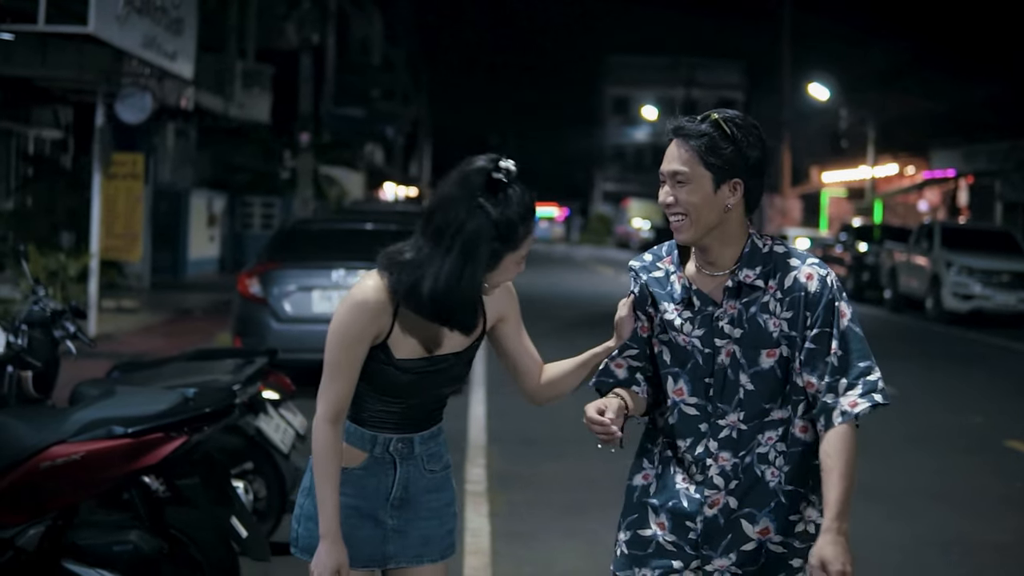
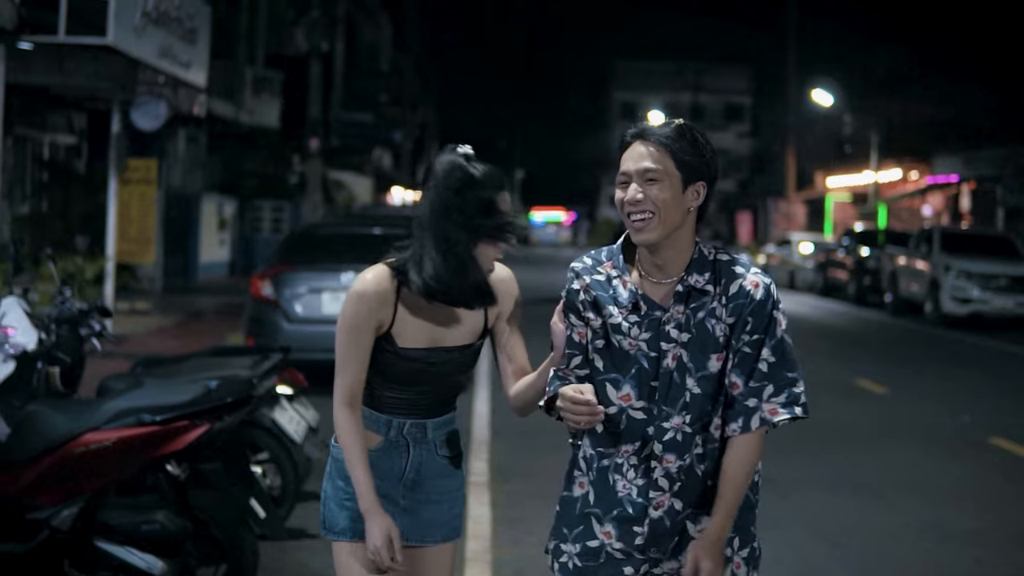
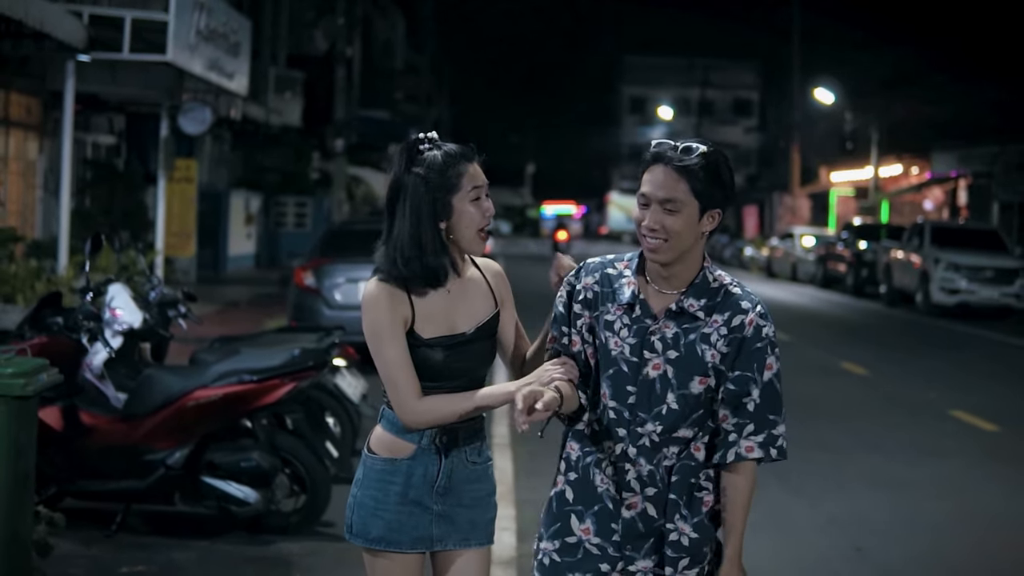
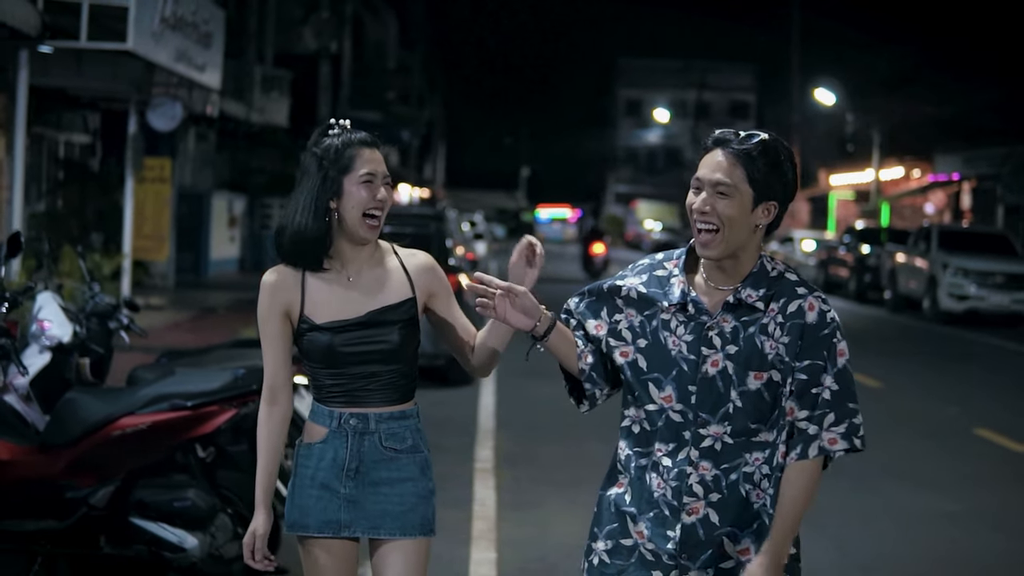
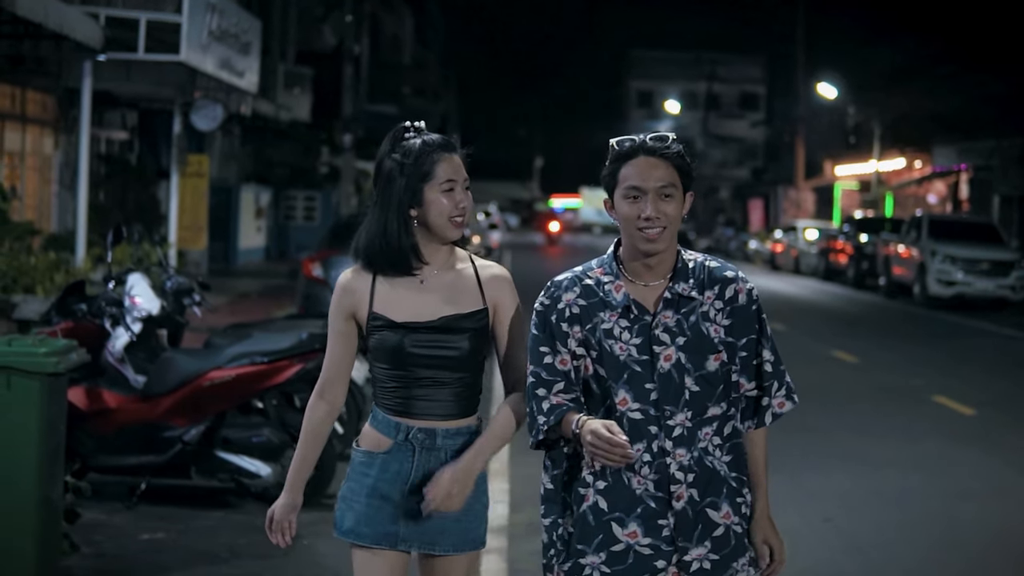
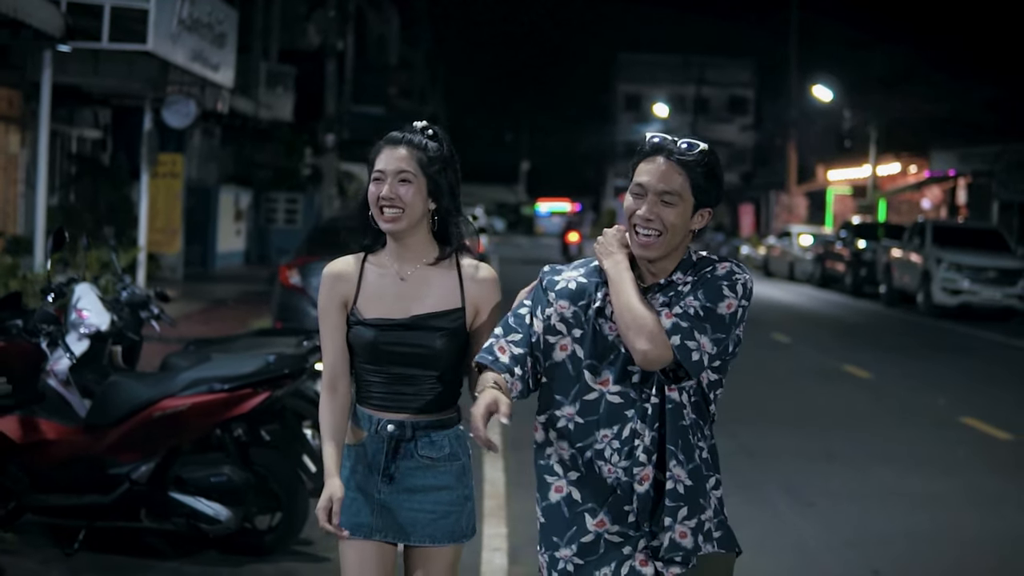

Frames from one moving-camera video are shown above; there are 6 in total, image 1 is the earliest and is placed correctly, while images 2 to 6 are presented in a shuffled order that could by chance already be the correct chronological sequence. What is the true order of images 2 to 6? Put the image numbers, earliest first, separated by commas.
2, 4, 6, 3, 5
